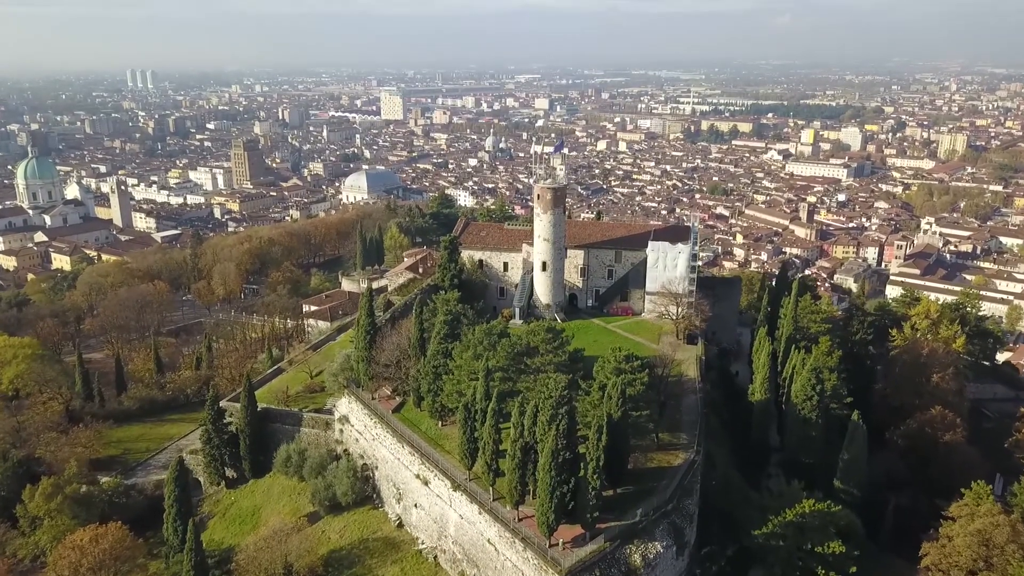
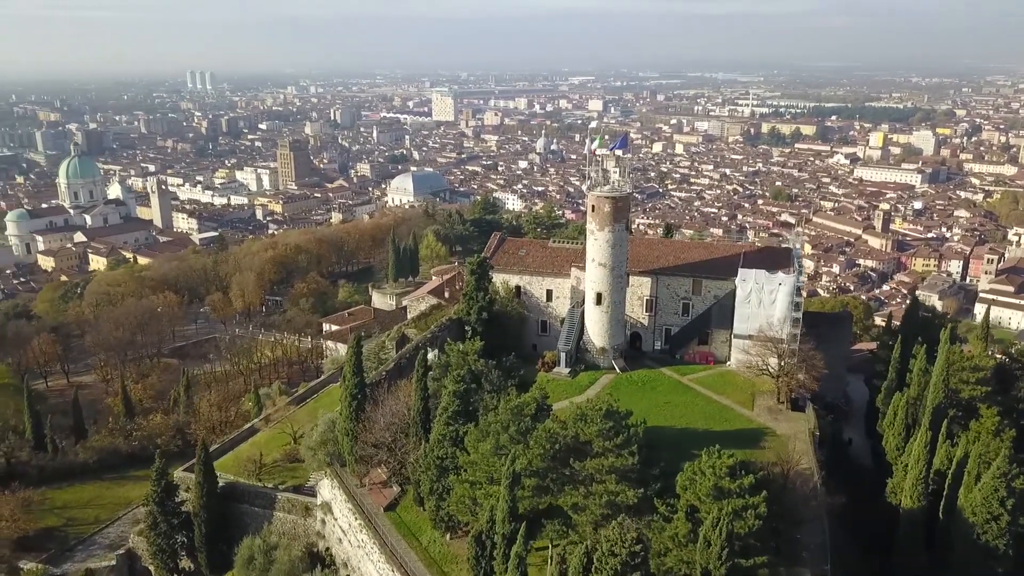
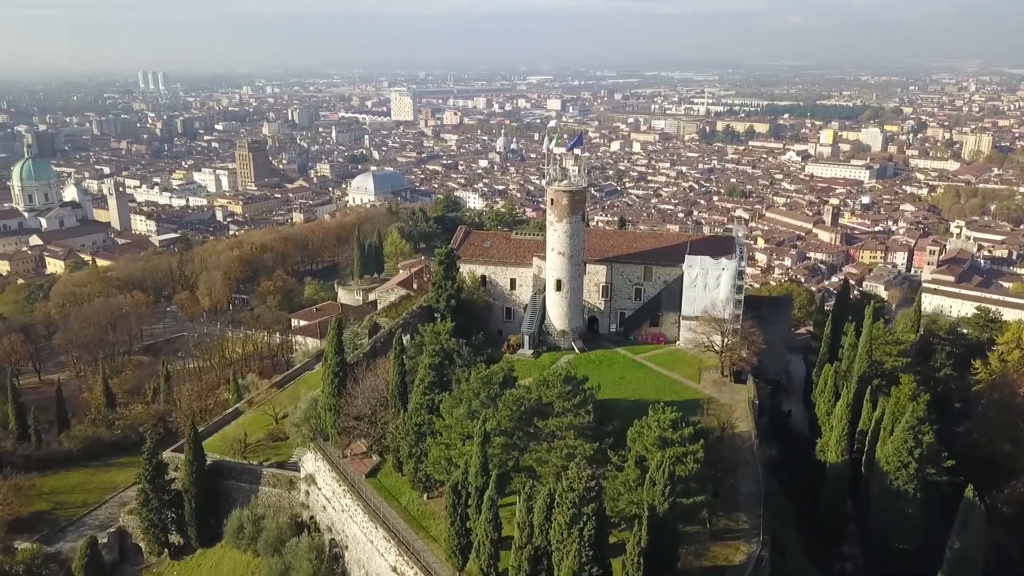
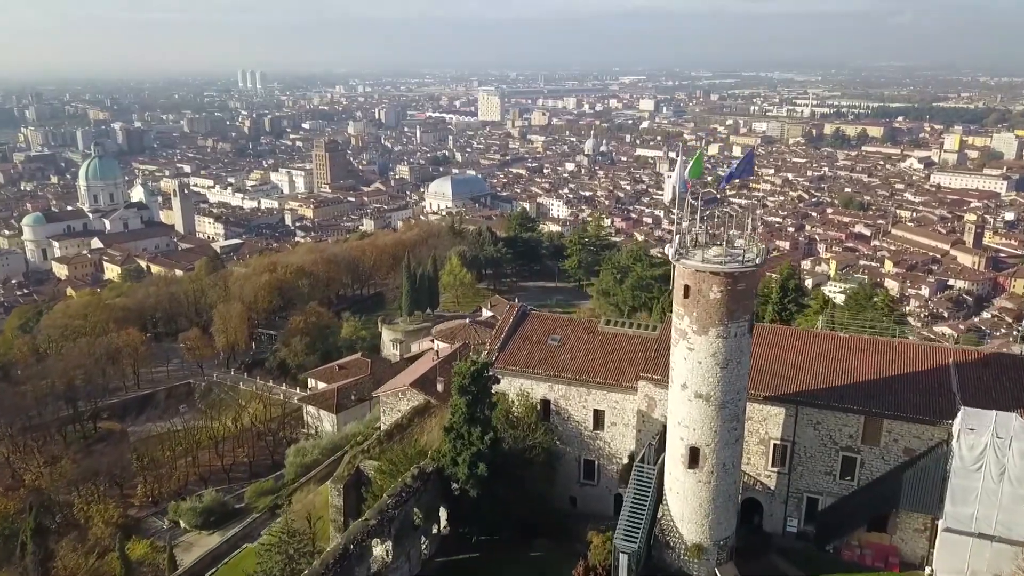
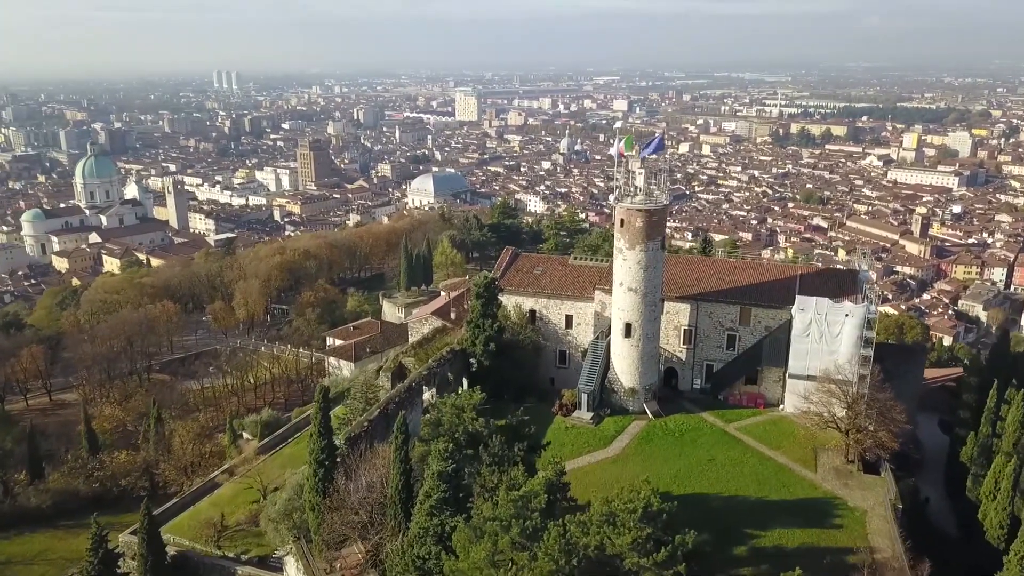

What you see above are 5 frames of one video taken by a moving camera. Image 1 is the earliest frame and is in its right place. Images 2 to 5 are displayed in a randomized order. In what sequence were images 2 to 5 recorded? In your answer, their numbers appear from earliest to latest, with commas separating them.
3, 2, 5, 4
